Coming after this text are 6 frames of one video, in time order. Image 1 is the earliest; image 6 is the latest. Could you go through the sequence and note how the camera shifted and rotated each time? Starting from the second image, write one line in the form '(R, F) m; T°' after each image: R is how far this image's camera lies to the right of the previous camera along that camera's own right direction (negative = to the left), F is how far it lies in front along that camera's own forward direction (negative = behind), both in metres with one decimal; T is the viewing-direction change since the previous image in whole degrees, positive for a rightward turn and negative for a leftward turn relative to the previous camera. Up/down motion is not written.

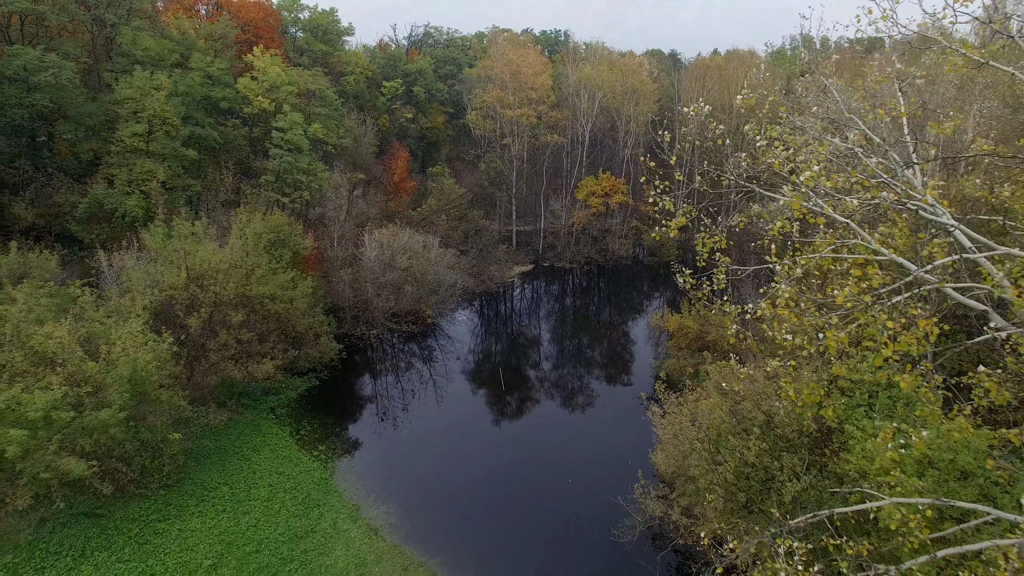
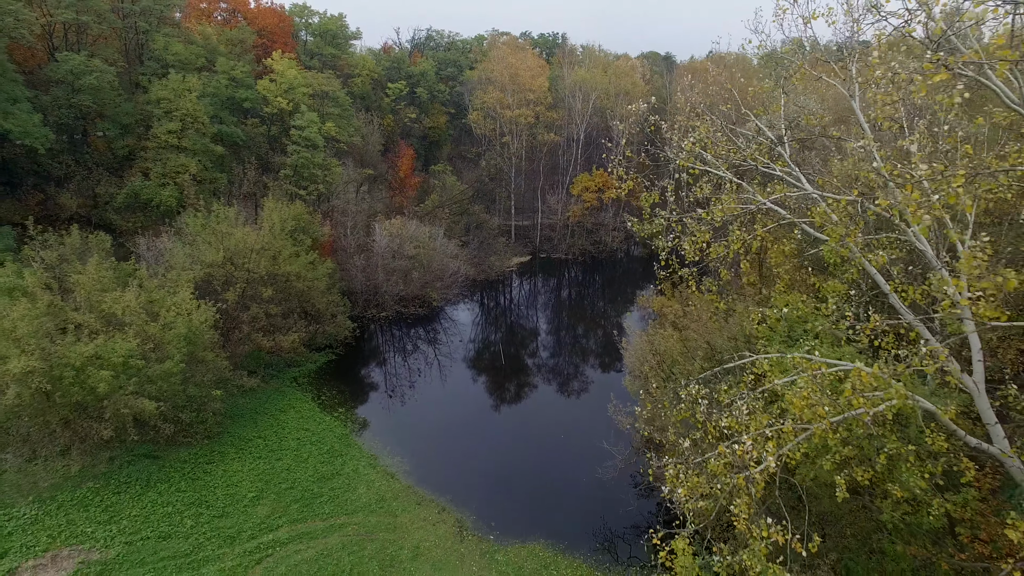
(0.0, -2.3) m; 0°
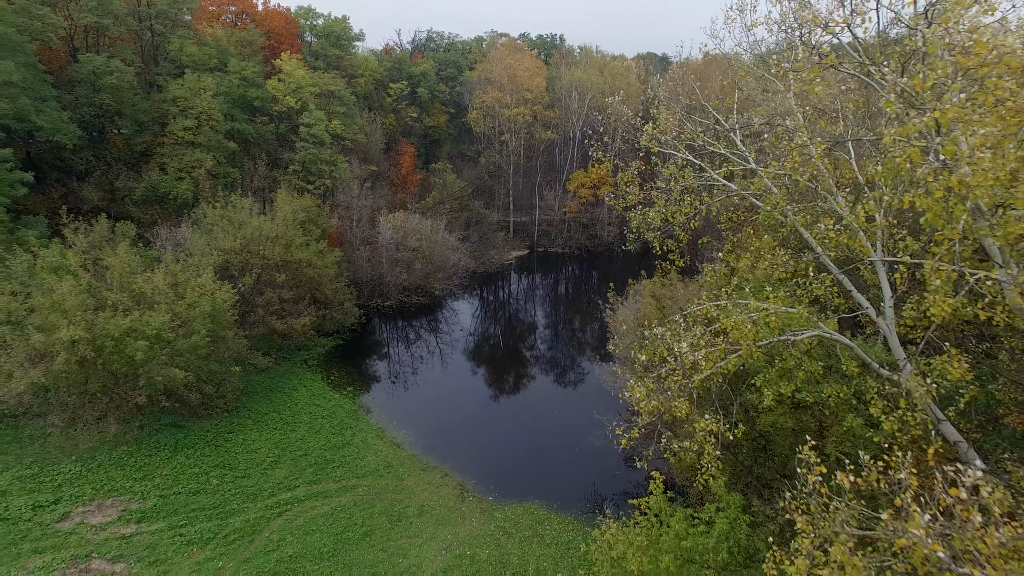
(+0.1, -1.4) m; 0°
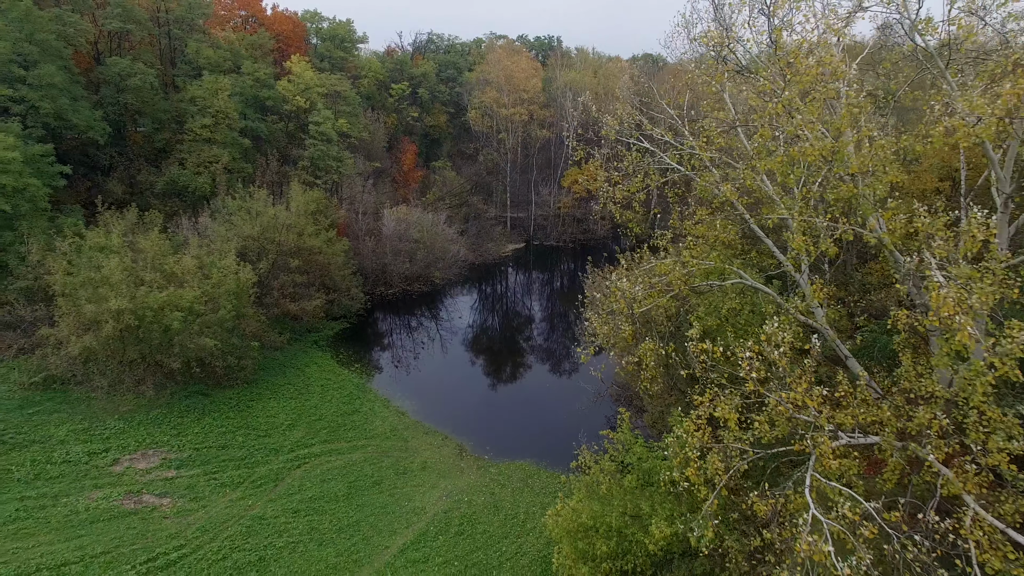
(+0.2, -1.9) m; 0°
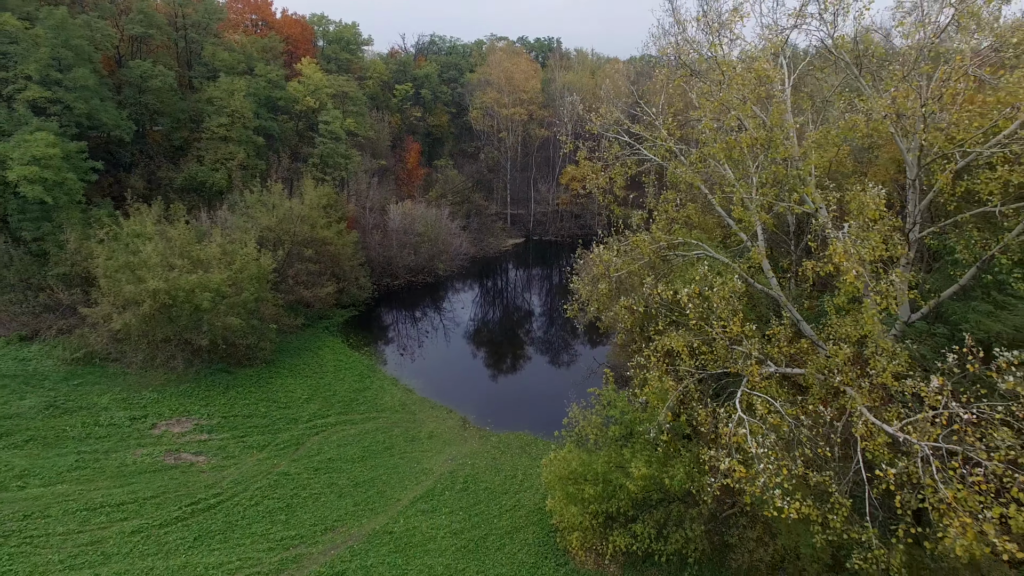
(+0.1, -1.6) m; 0°
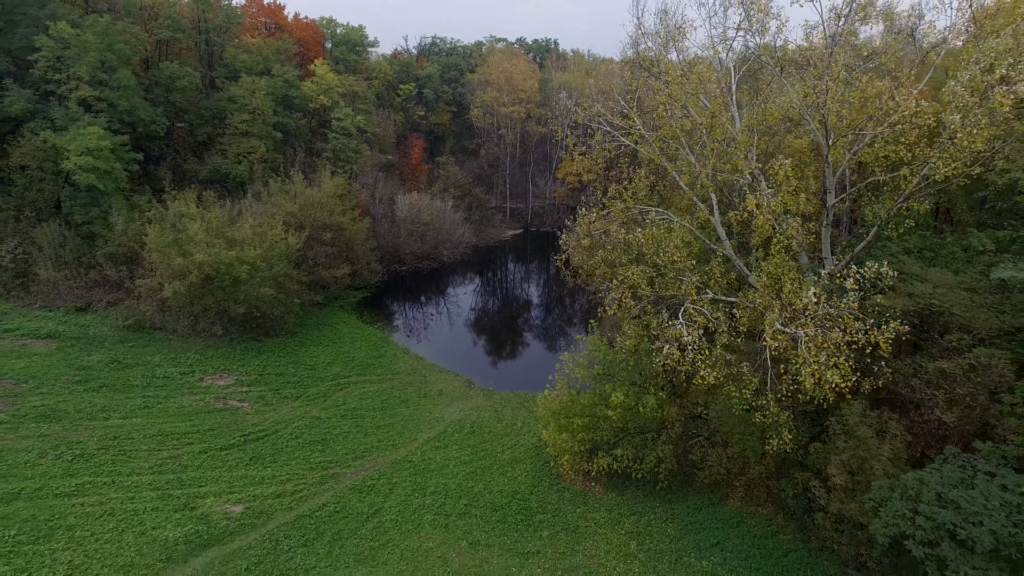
(0.0, -2.6) m; 0°
